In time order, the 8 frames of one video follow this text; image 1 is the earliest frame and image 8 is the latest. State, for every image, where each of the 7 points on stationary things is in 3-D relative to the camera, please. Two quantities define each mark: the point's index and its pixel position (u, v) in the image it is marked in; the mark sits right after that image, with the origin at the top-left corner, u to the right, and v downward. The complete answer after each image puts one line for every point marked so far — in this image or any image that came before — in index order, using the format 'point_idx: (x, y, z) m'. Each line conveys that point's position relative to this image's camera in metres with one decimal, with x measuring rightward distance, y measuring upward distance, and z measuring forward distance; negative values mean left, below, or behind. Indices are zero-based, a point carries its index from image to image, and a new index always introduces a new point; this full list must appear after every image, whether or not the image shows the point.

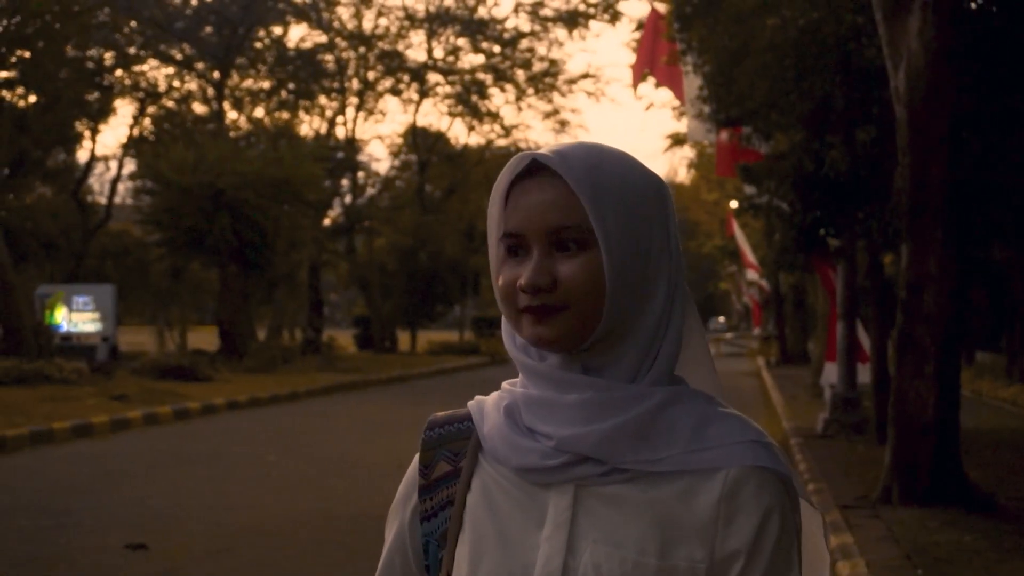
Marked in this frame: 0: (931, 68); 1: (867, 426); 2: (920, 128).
0: (+2.6, +1.4, +8.7) m
1: (+3.7, -1.4, +14.4) m
2: (+2.6, +1.0, +8.8) m
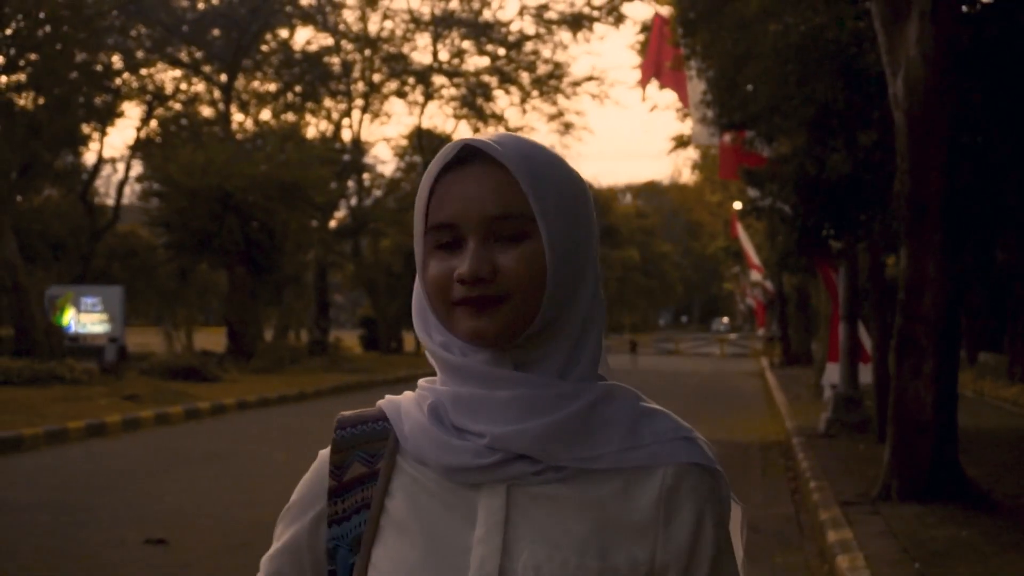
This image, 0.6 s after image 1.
0: (+2.7, +1.4, +8.8) m
1: (+3.8, -1.5, +14.6) m
2: (+2.6, +1.0, +8.9) m
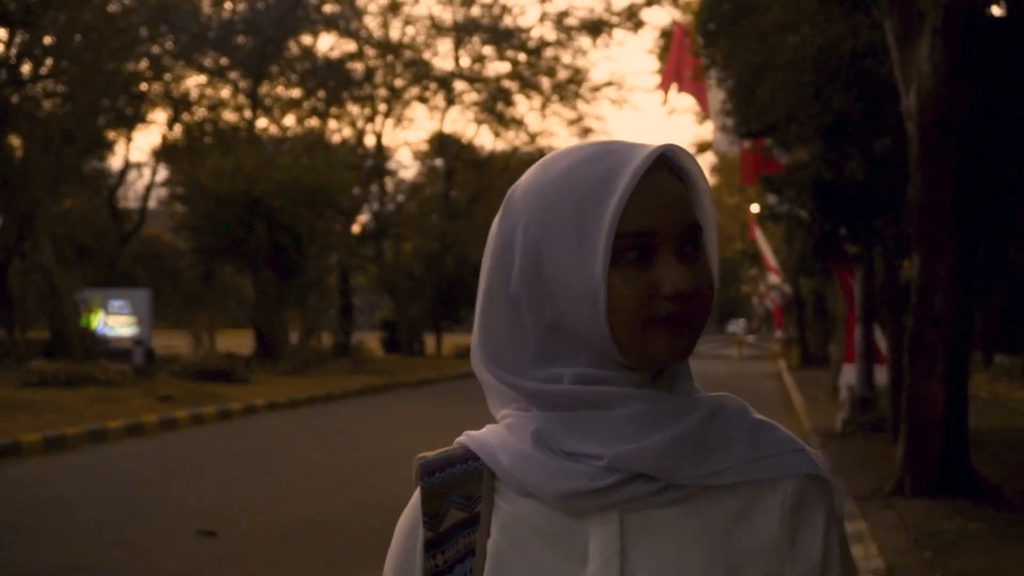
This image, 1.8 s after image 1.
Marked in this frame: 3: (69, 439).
0: (+2.8, +1.3, +9.2) m
1: (+4.1, -1.5, +14.9) m
2: (+2.8, +1.0, +9.3) m
3: (-4.0, -1.4, +12.6) m
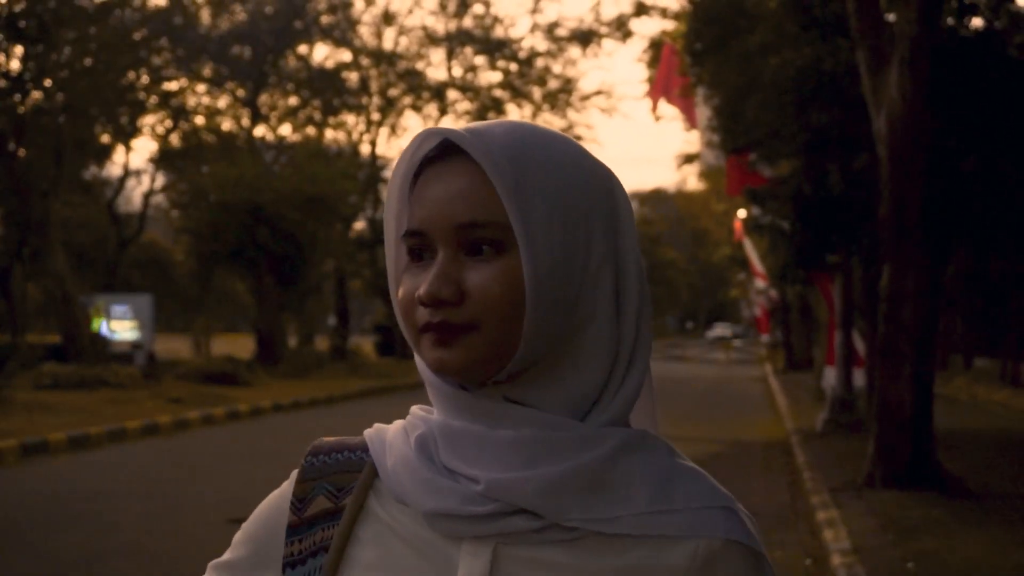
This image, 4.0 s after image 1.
0: (+2.9, +1.3, +10.0) m
1: (+4.0, -1.6, +15.7) m
2: (+2.8, +0.9, +10.1) m
3: (-4.0, -1.4, +13.3) m
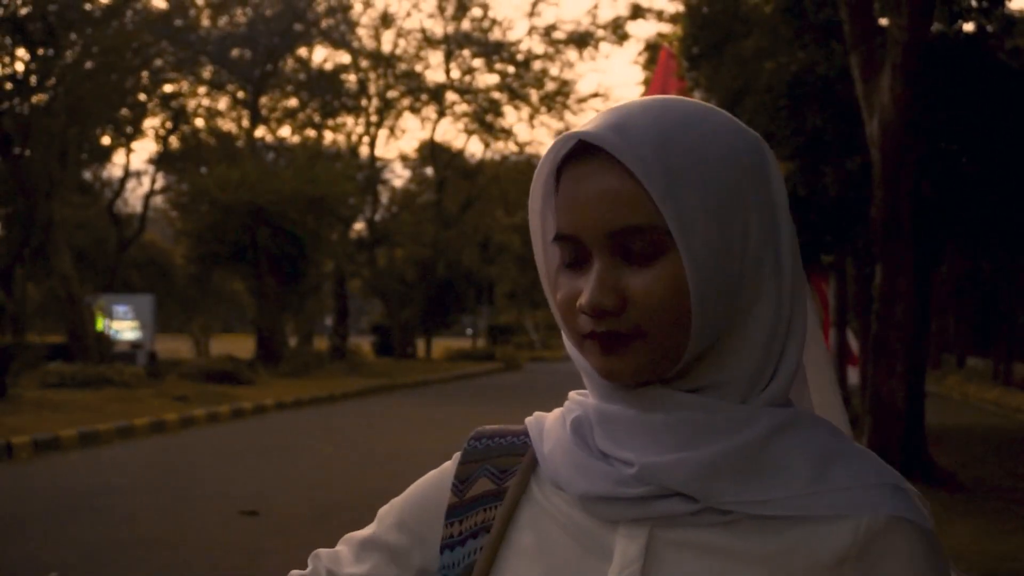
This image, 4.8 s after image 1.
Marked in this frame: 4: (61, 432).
0: (+2.9, +1.3, +10.2) m
1: (+4.0, -1.6, +16.0) m
2: (+2.9, +0.9, +10.3) m
3: (-4.0, -1.4, +13.5) m
4: (-4.3, -1.4, +13.0) m
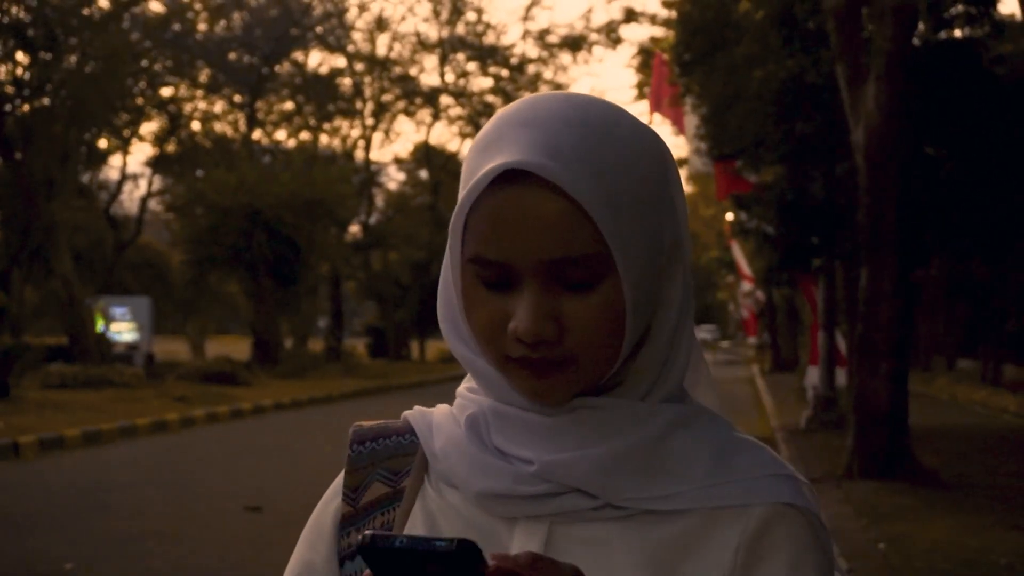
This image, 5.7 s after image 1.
0: (+2.8, +1.3, +10.5) m
1: (+4.0, -1.6, +16.2) m
2: (+2.8, +0.9, +10.6) m
3: (-4.1, -1.5, +13.8) m
4: (-4.3, -1.4, +13.2) m
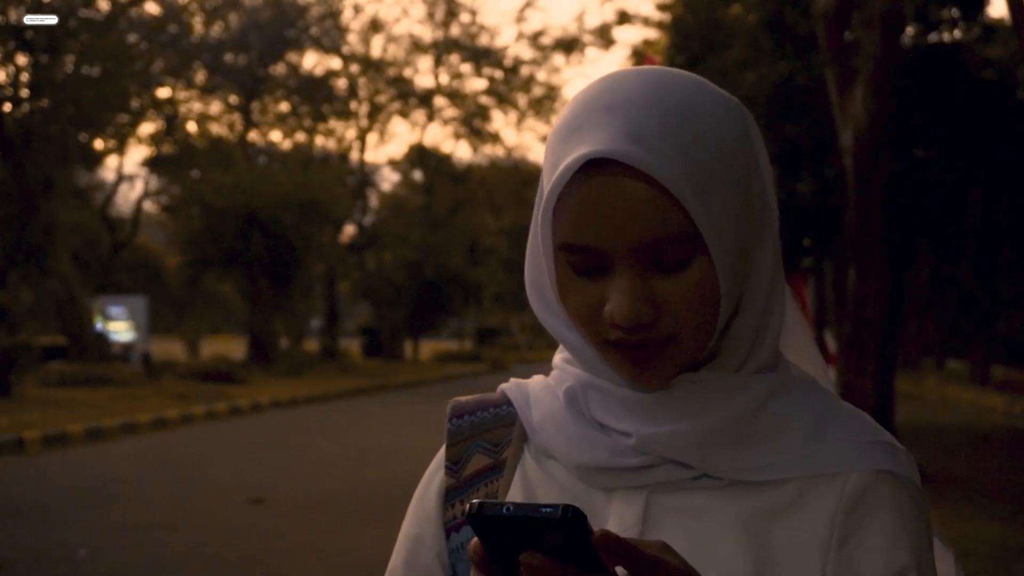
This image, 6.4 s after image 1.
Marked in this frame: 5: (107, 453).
0: (+2.8, +1.3, +10.8) m
1: (+3.9, -1.6, +16.5) m
2: (+2.8, +0.9, +10.9) m
3: (-4.1, -1.4, +14.0) m
4: (-4.3, -1.4, +13.4) m
5: (-3.7, -1.5, +12.6) m
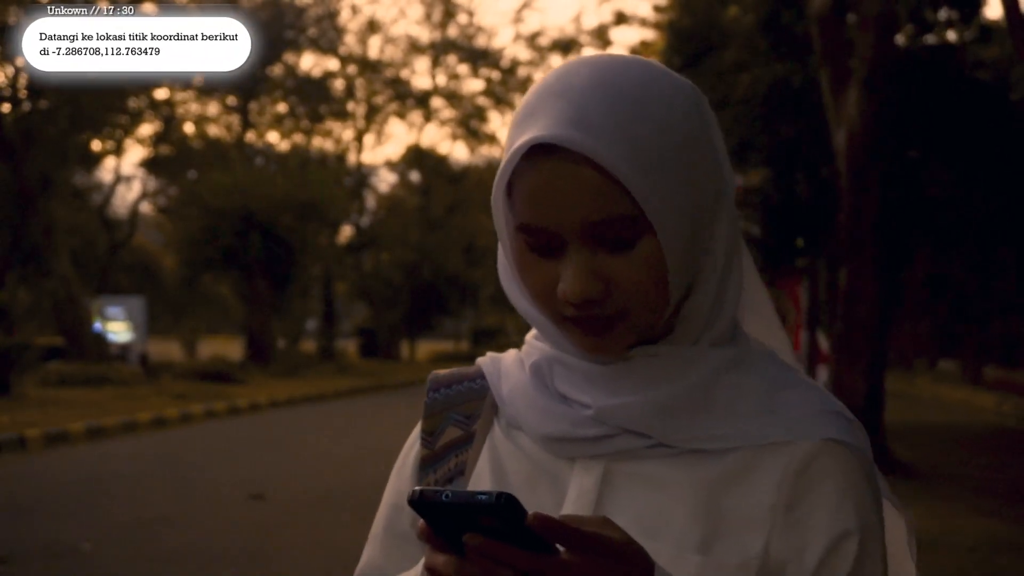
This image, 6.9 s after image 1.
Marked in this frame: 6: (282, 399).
0: (+2.8, +1.3, +10.9) m
1: (+3.9, -1.6, +16.6) m
2: (+2.8, +0.9, +11.0) m
3: (-4.2, -1.4, +14.1) m
4: (-4.4, -1.4, +13.5) m
5: (-3.7, -1.5, +12.7) m
6: (-3.3, -1.6, +19.9) m
